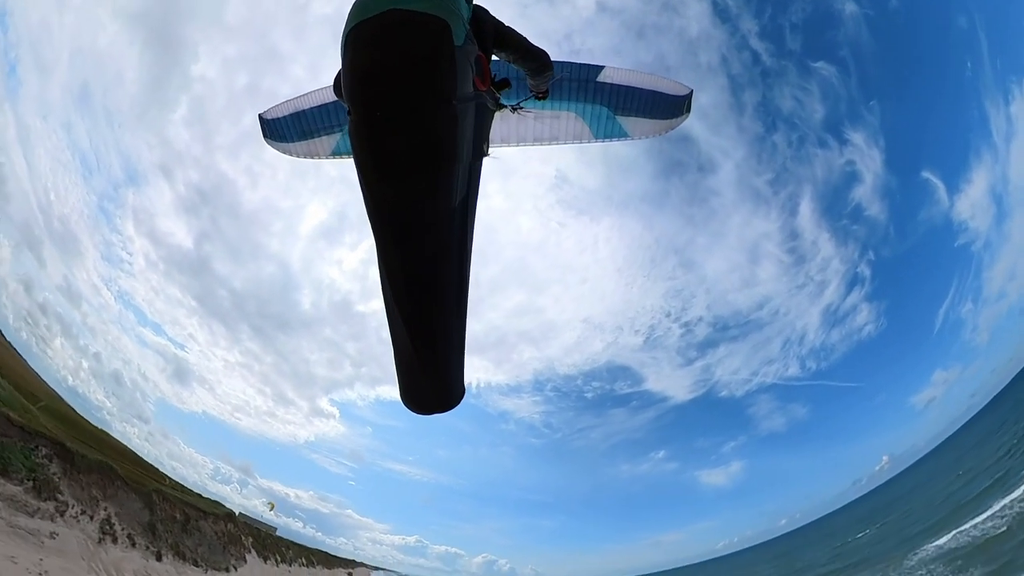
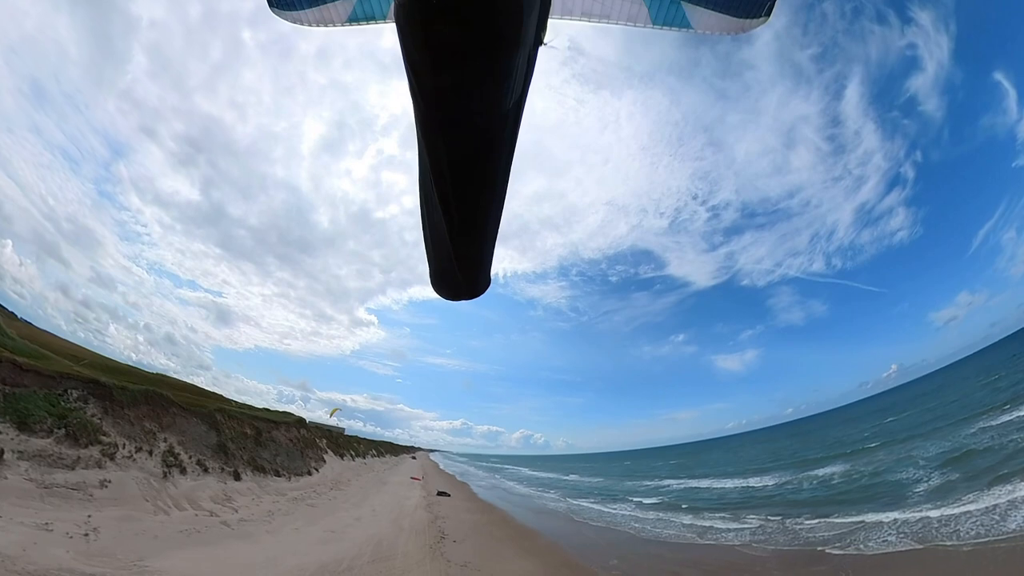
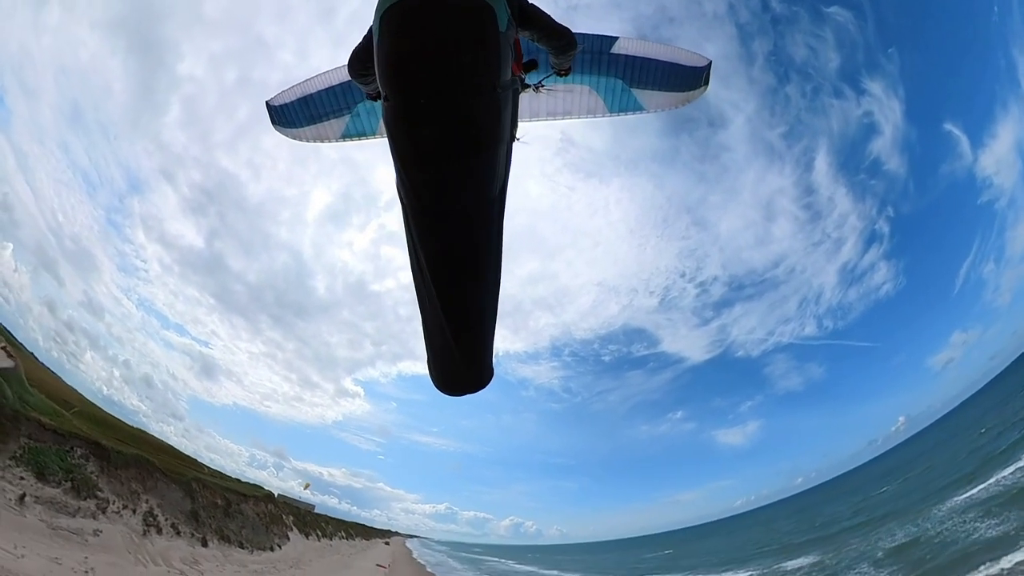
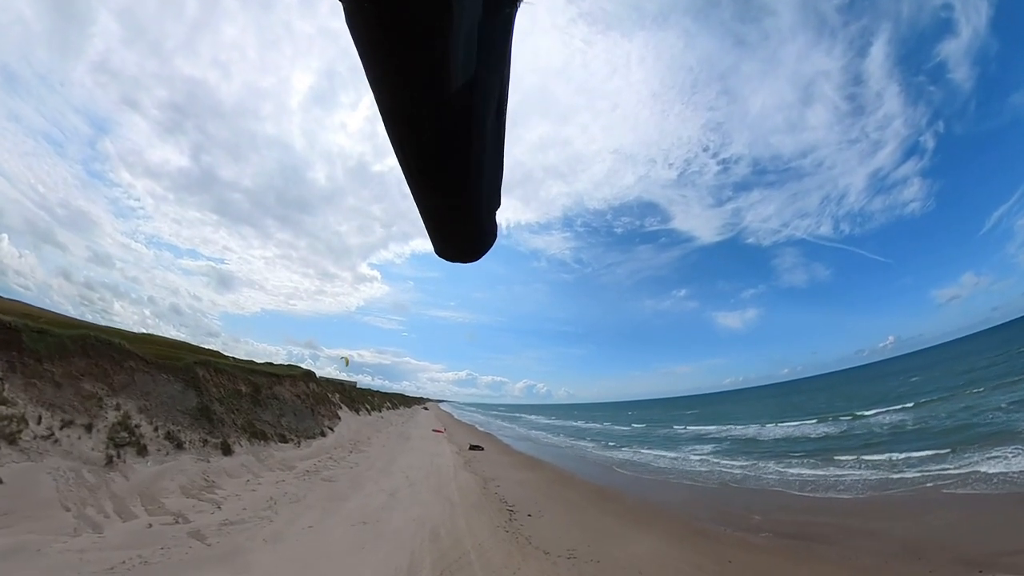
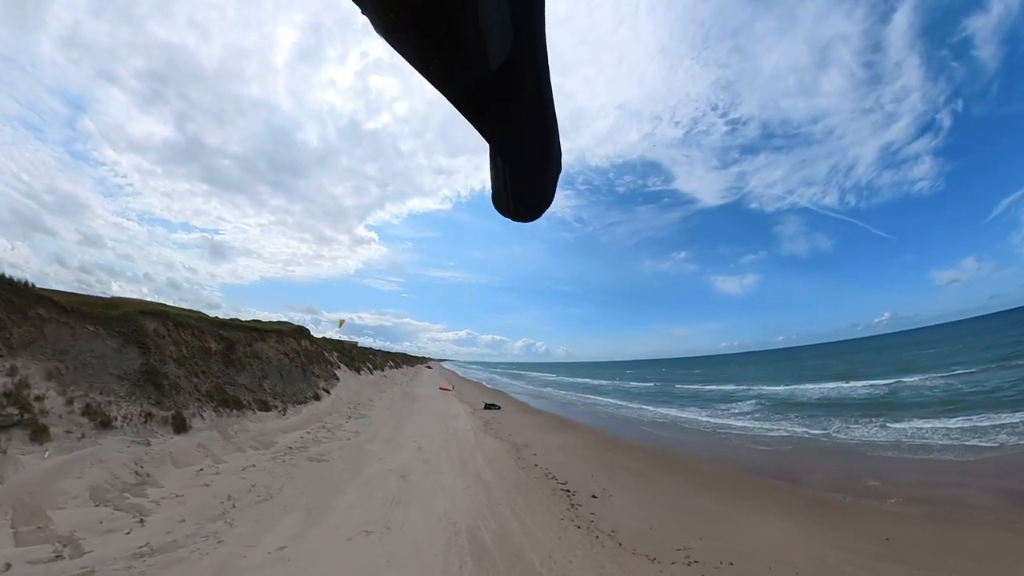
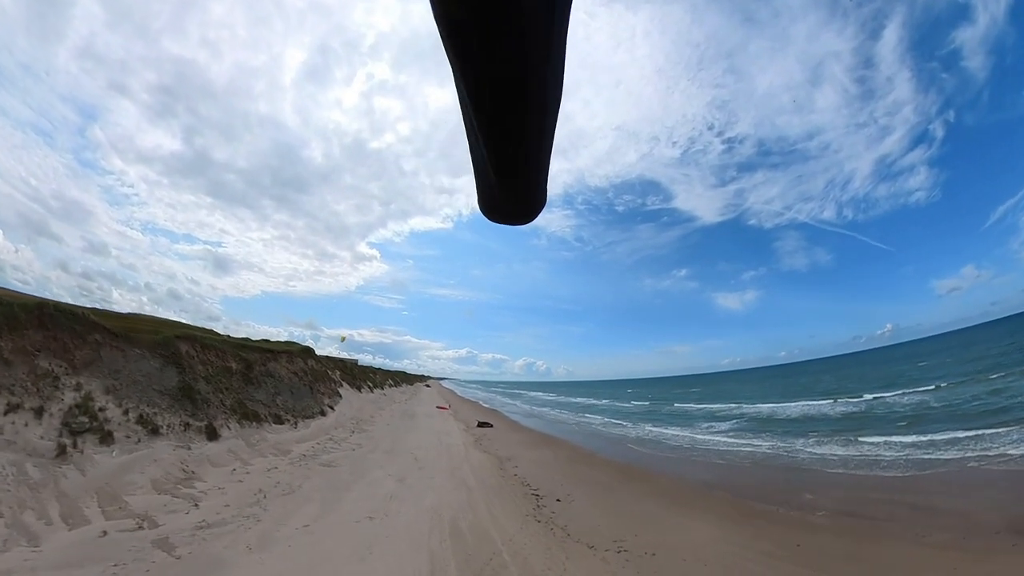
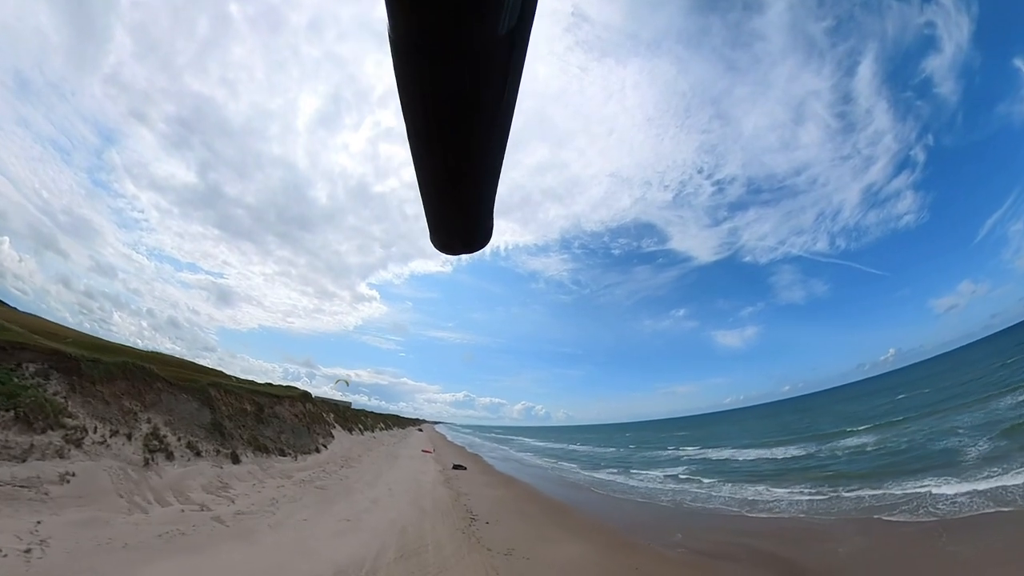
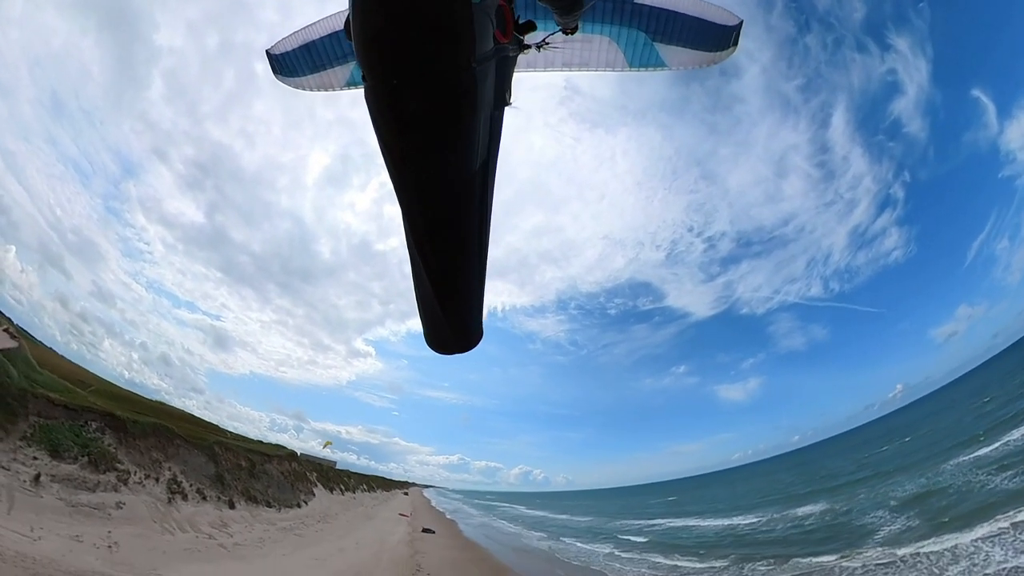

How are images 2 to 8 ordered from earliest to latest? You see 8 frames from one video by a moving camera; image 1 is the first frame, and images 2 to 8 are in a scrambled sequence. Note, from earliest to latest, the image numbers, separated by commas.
3, 8, 2, 7, 4, 6, 5
